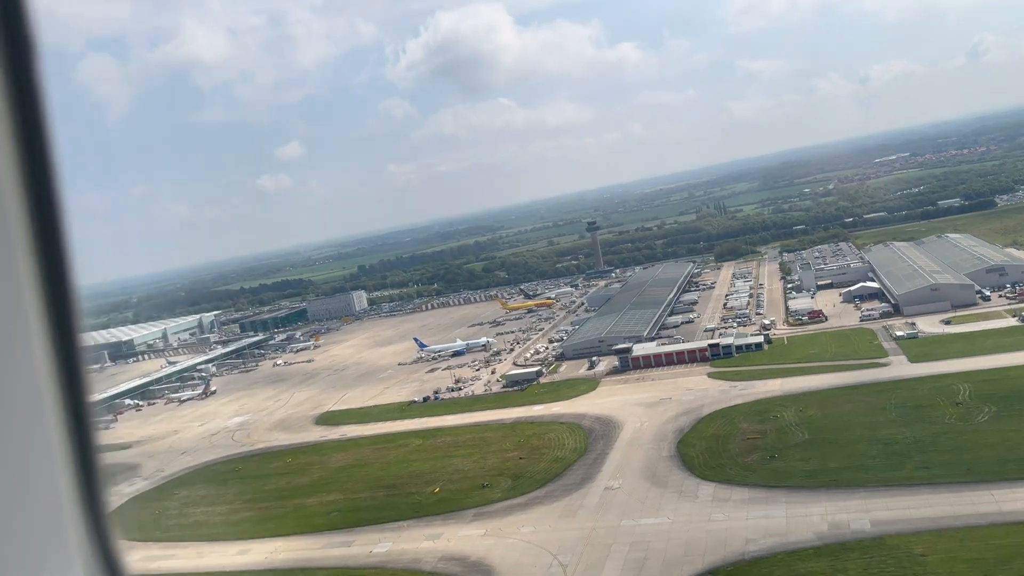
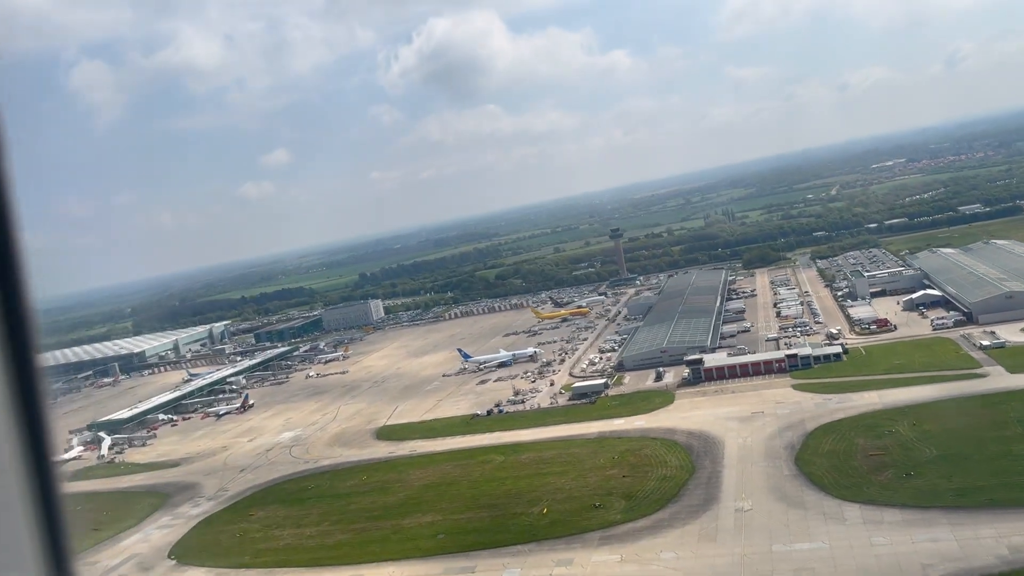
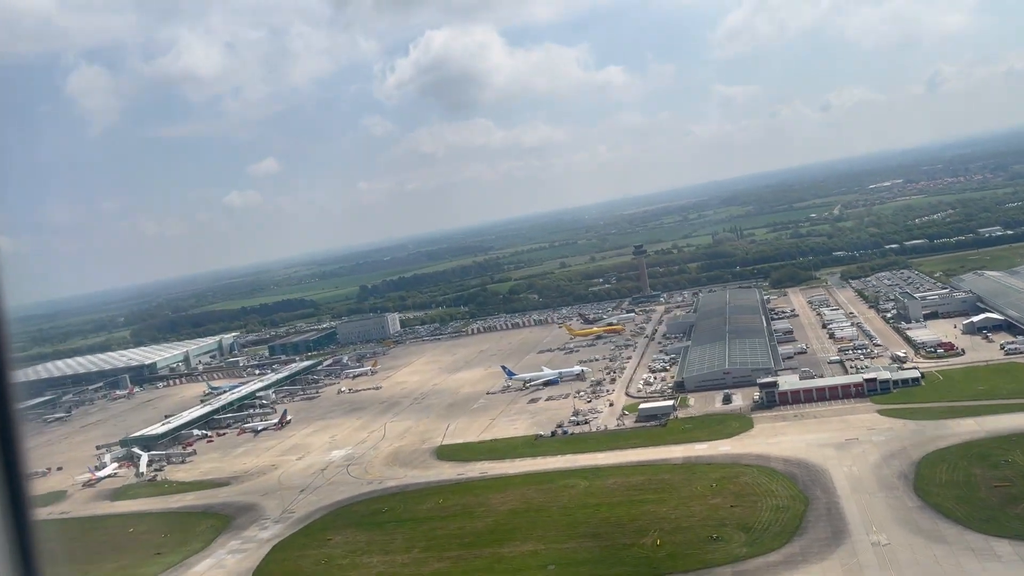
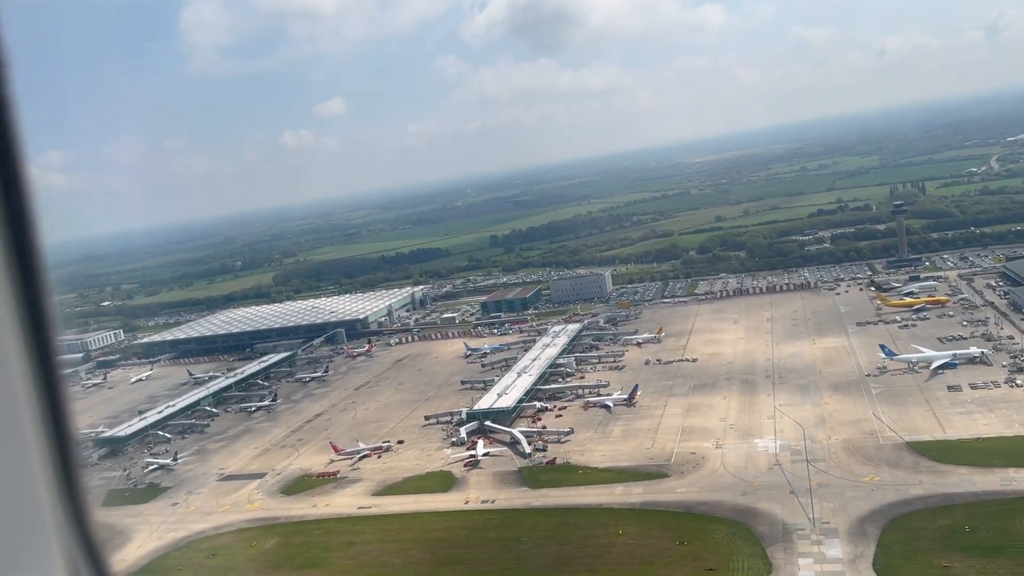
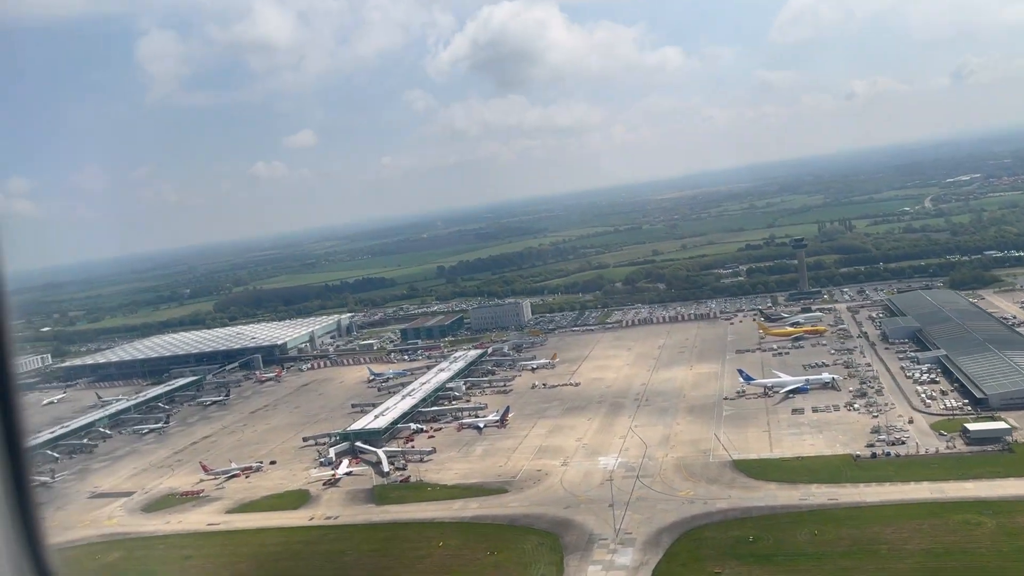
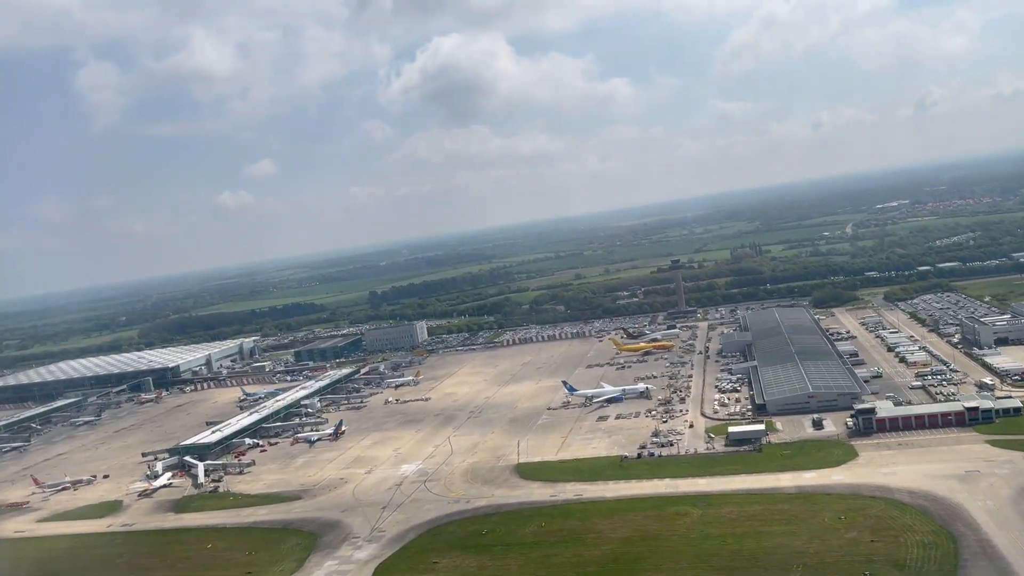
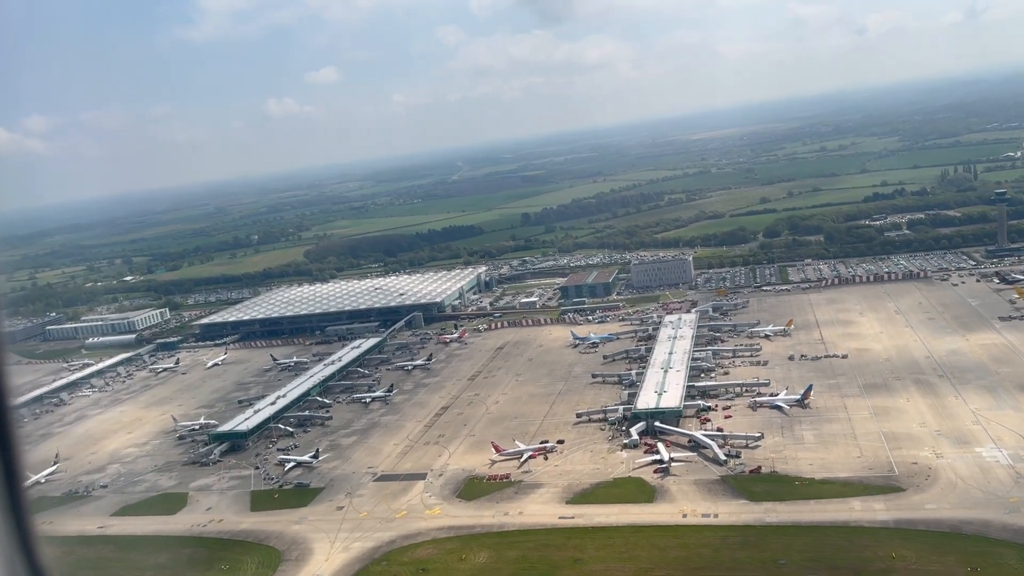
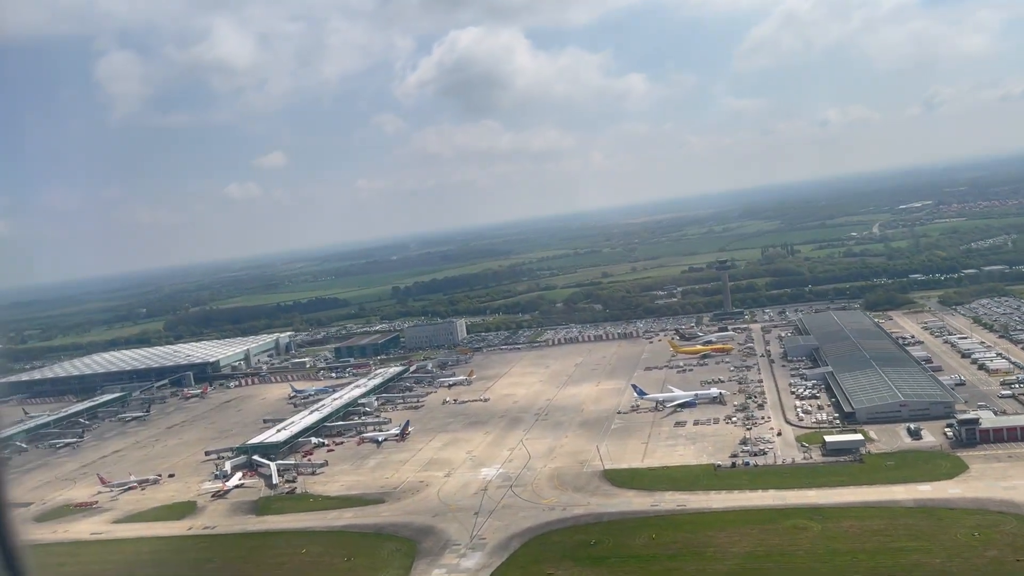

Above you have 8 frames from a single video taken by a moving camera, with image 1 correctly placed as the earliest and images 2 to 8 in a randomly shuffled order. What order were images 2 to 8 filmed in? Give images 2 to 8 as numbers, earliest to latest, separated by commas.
2, 3, 6, 8, 5, 4, 7
